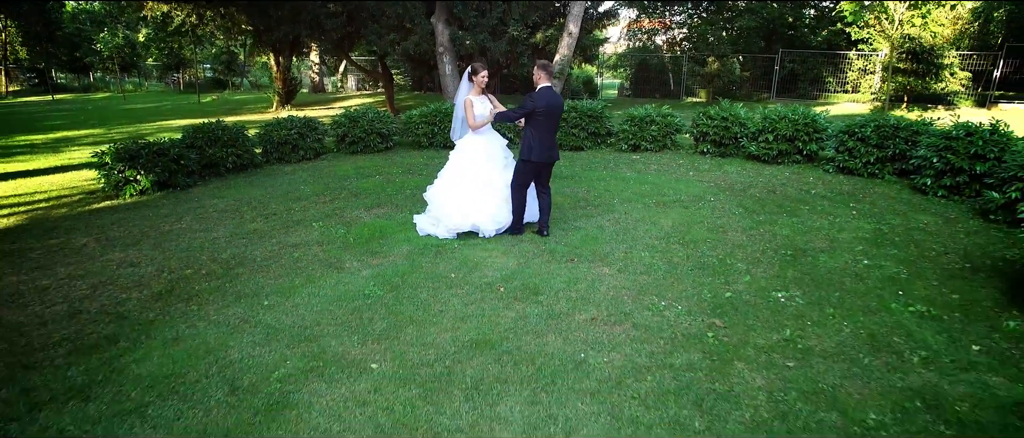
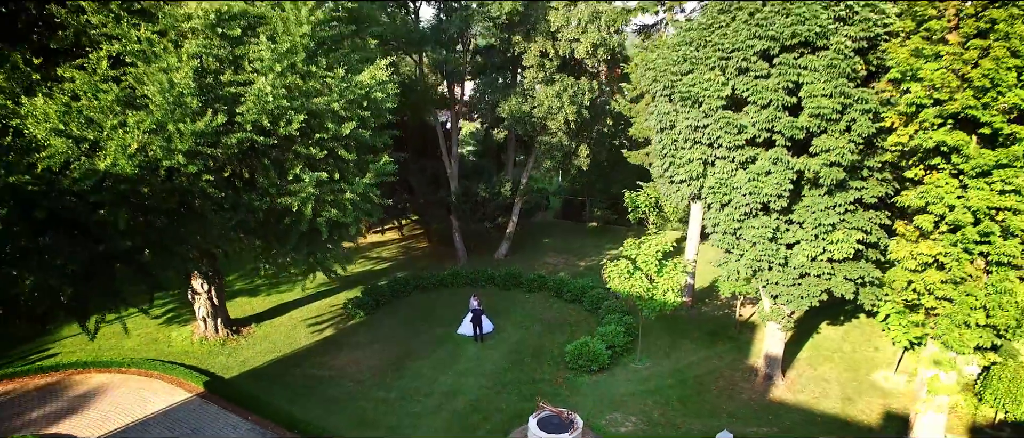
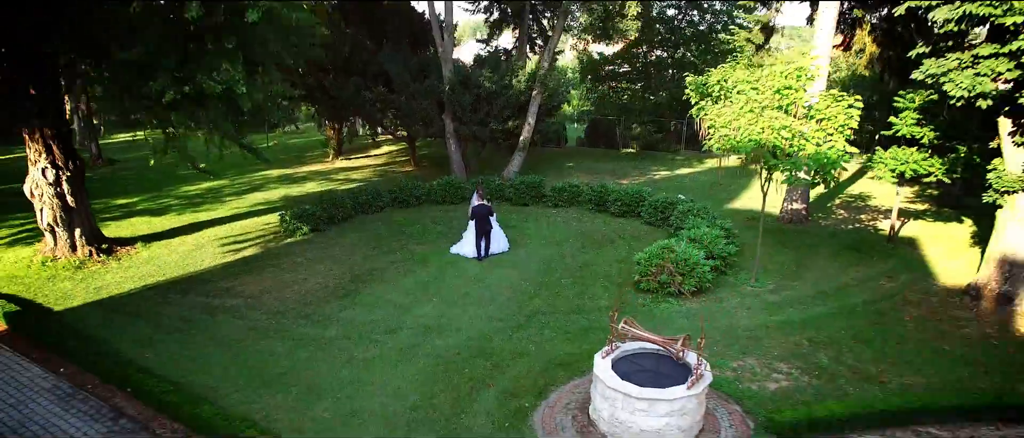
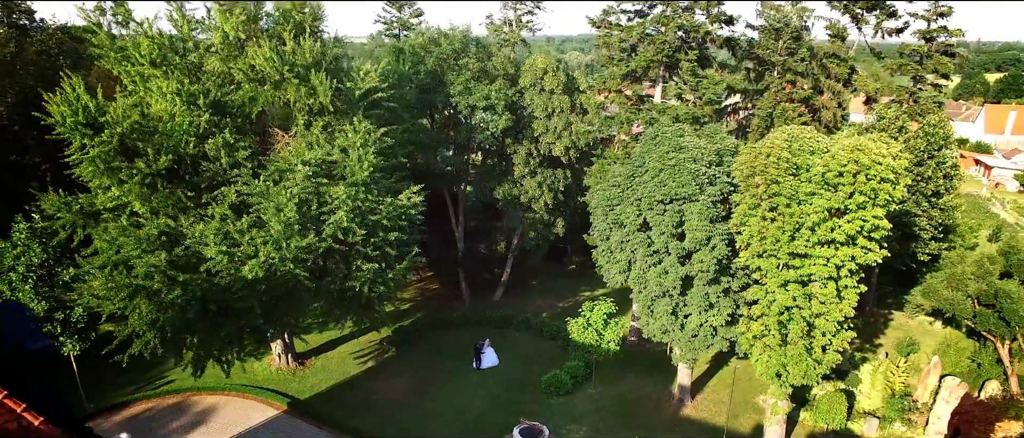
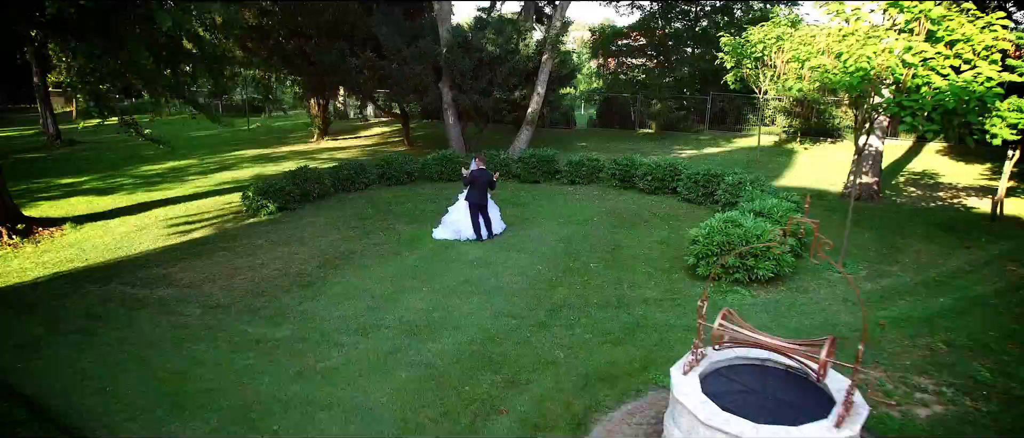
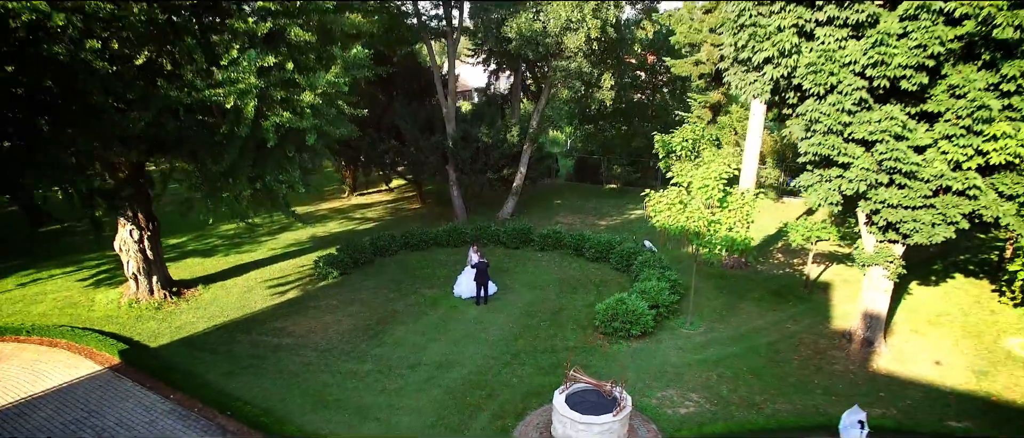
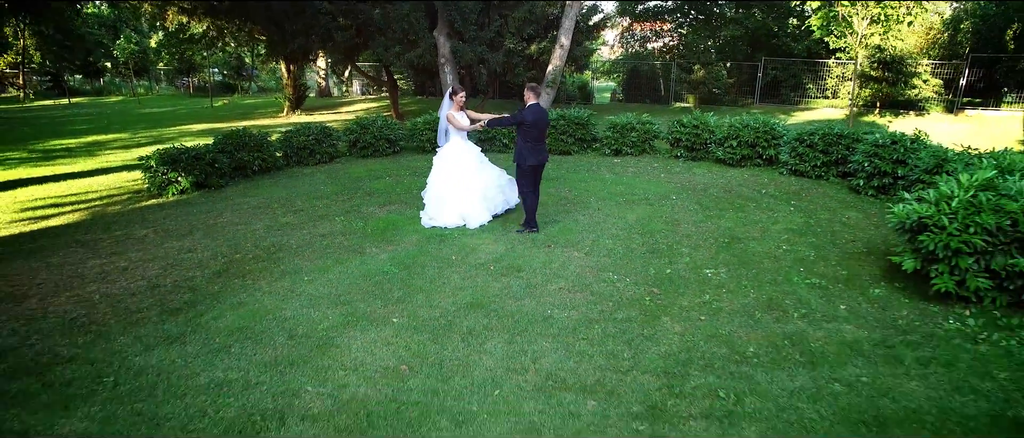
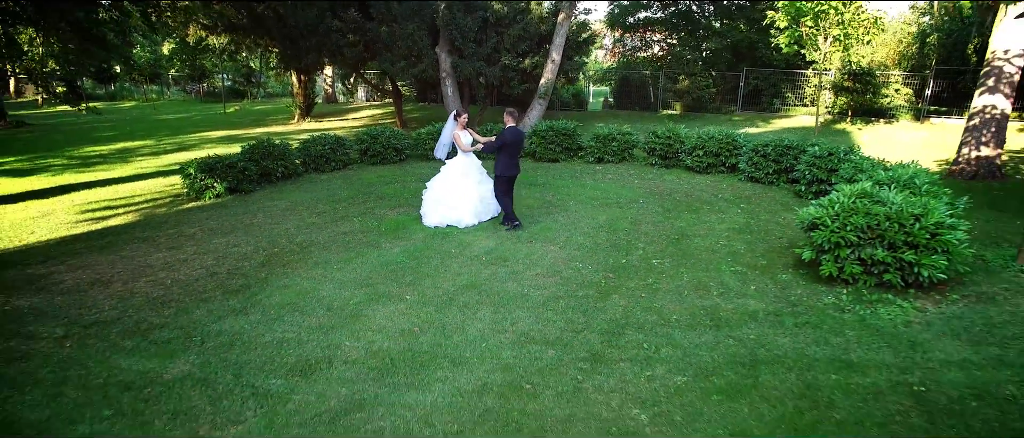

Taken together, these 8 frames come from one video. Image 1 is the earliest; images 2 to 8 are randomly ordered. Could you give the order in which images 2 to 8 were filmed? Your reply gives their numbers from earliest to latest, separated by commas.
7, 8, 5, 3, 6, 2, 4
